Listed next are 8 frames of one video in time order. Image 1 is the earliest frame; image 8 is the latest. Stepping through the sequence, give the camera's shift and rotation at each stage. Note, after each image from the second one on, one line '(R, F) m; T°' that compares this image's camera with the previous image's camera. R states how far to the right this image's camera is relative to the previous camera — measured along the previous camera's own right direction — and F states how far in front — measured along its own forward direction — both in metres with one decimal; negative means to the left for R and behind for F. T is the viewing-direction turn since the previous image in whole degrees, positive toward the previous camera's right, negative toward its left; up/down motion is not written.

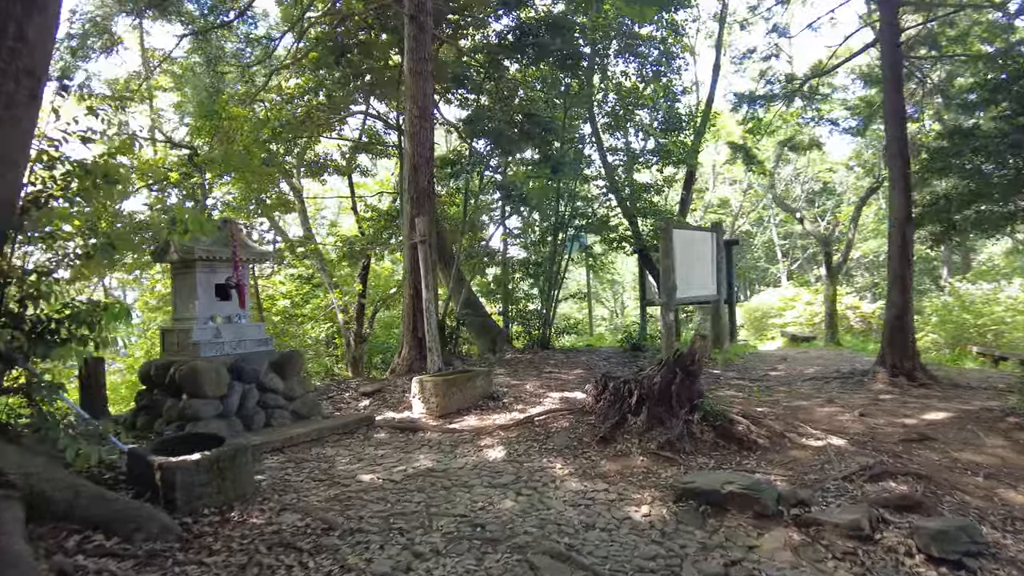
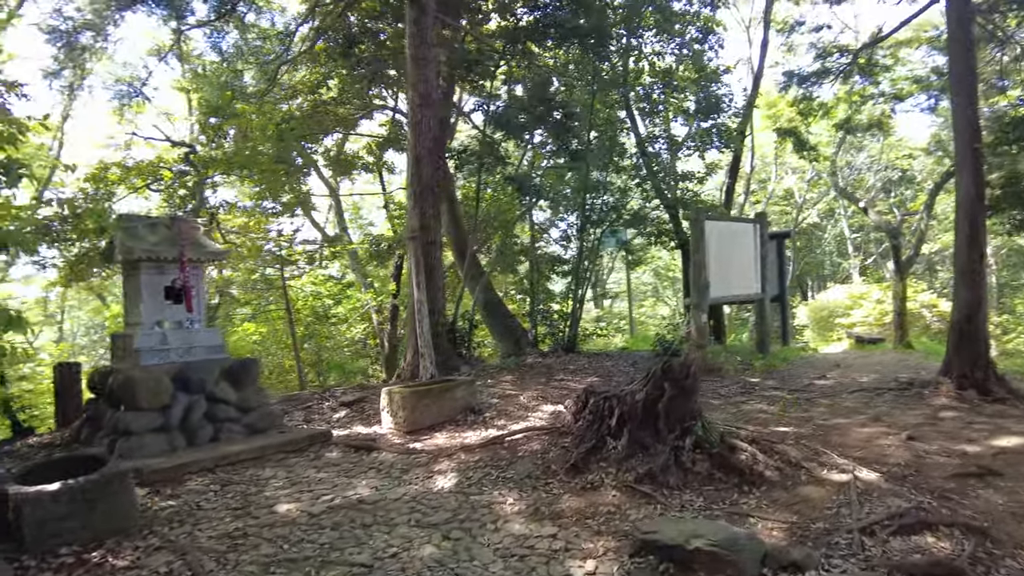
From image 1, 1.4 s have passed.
(+0.8, +0.8) m; -6°
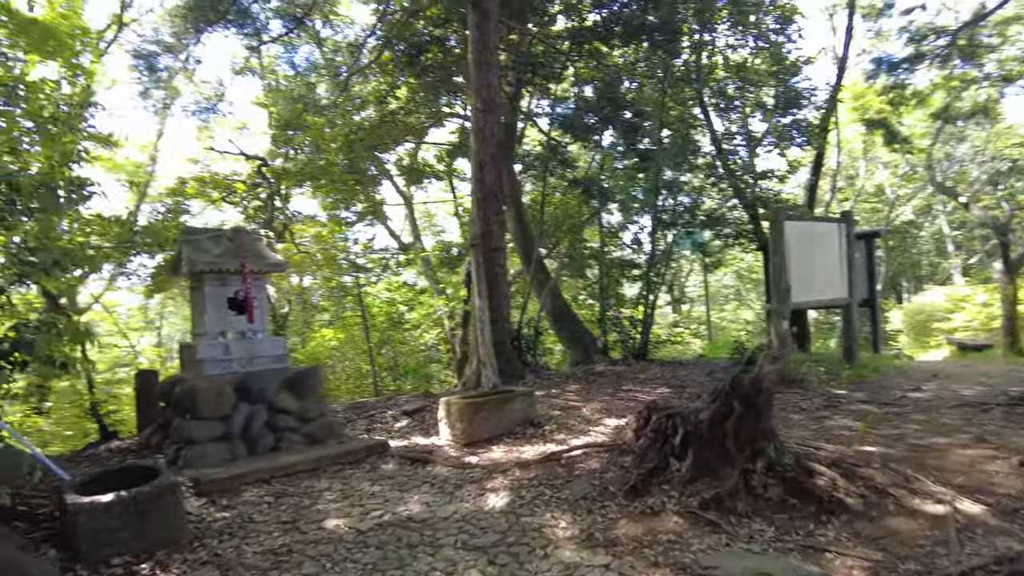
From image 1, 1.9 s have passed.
(+0.2, +0.2) m; -7°
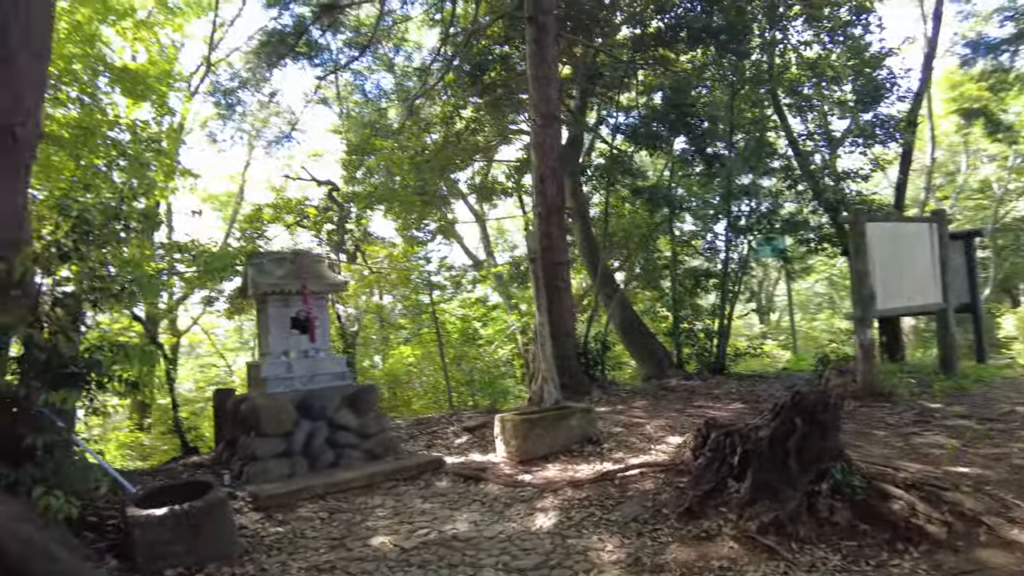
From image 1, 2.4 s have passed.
(+0.3, +0.1) m; -7°
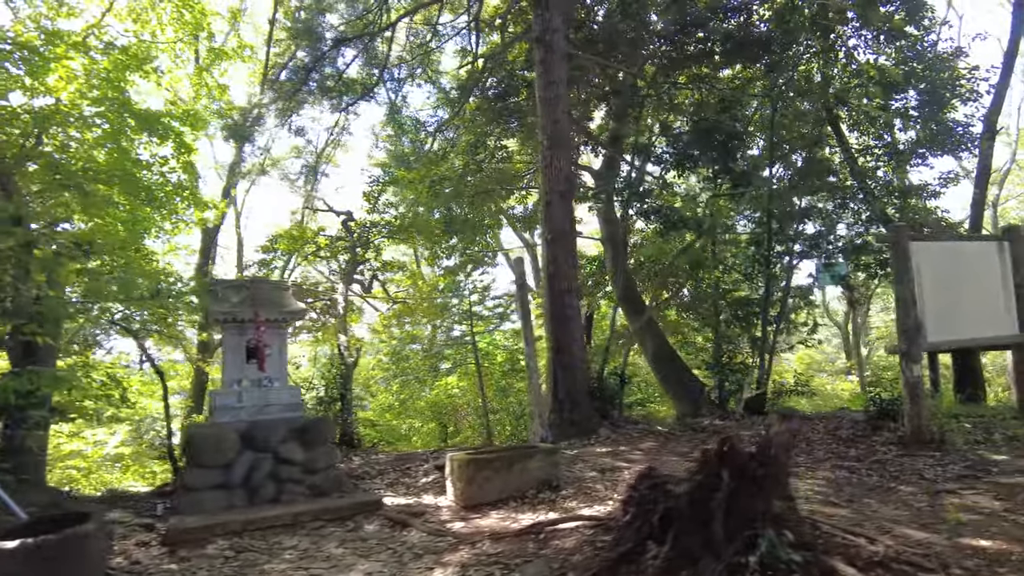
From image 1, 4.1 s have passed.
(+1.1, +0.5) m; -8°
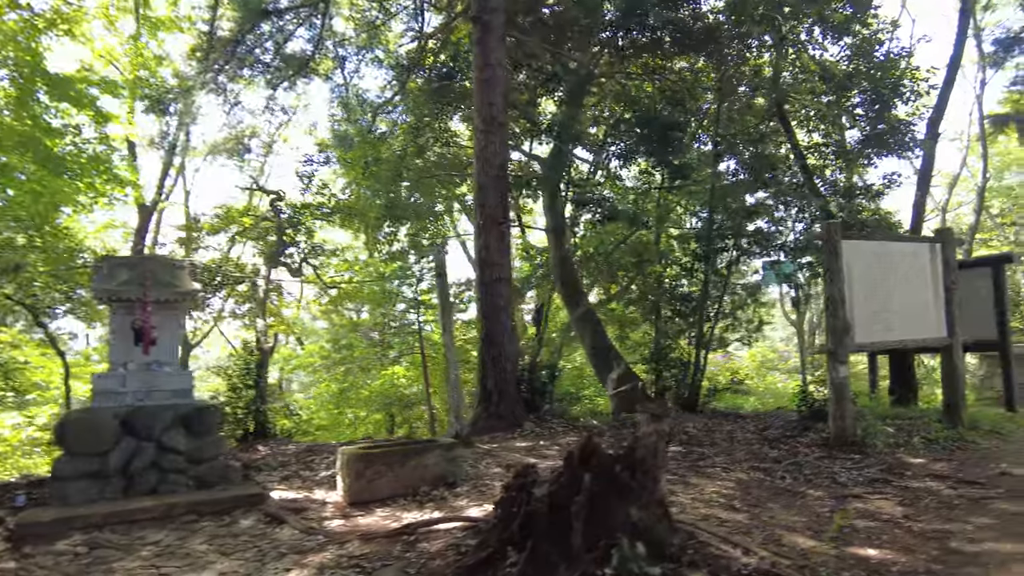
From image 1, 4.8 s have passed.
(+0.6, +0.2) m; +2°
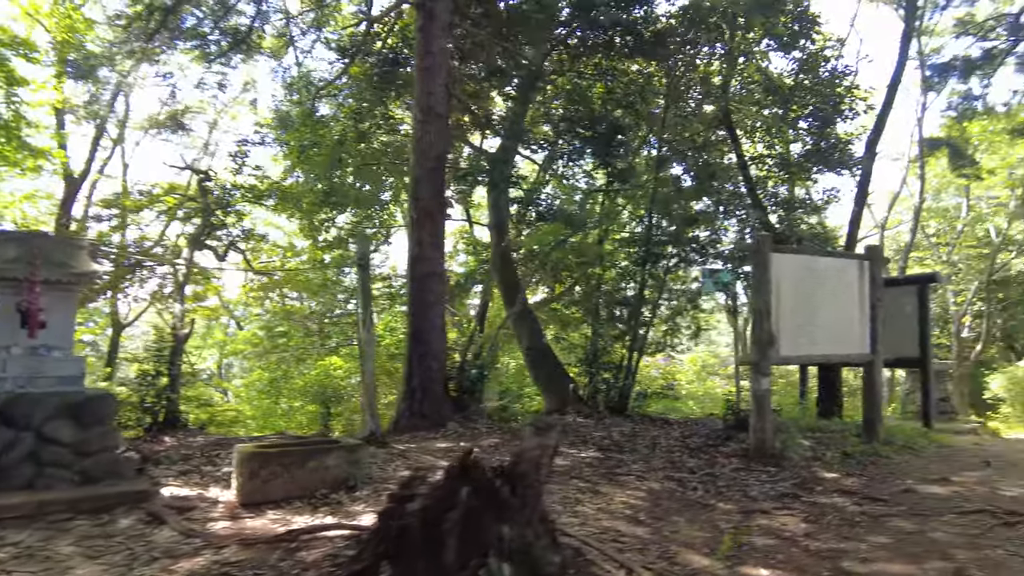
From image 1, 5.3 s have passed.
(+0.3, +0.1) m; +3°
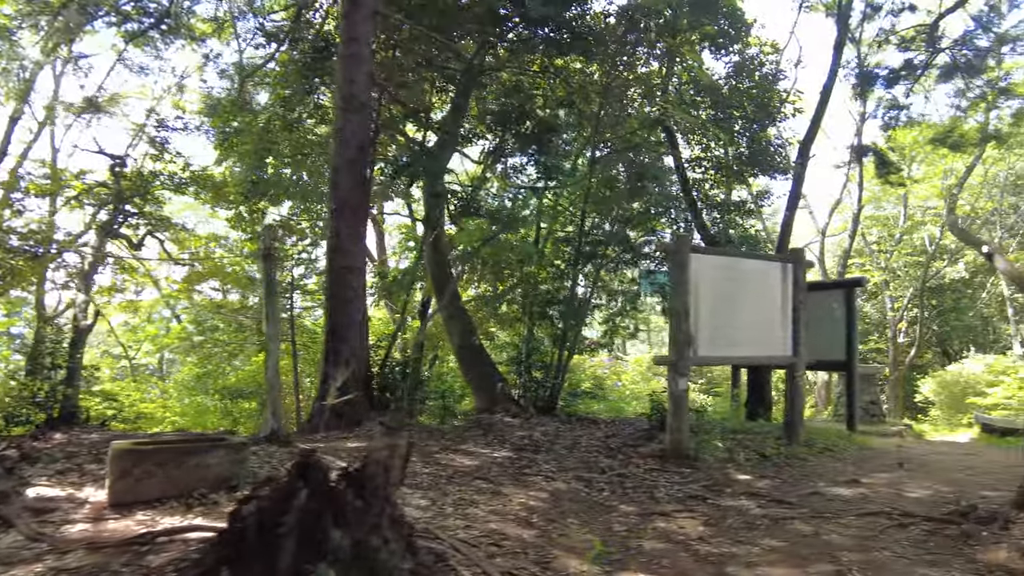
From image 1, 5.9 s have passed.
(+0.5, +0.1) m; +3°
